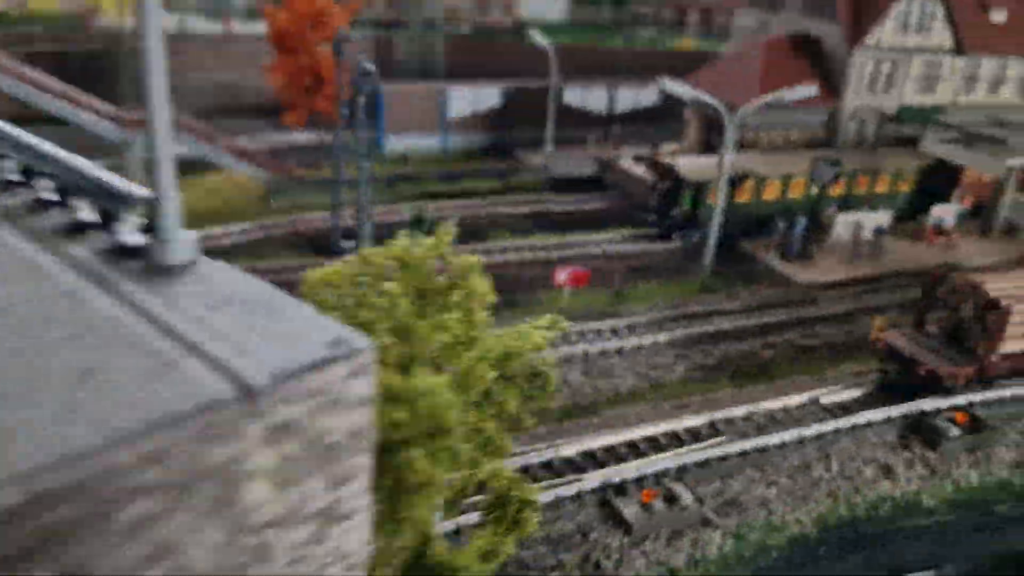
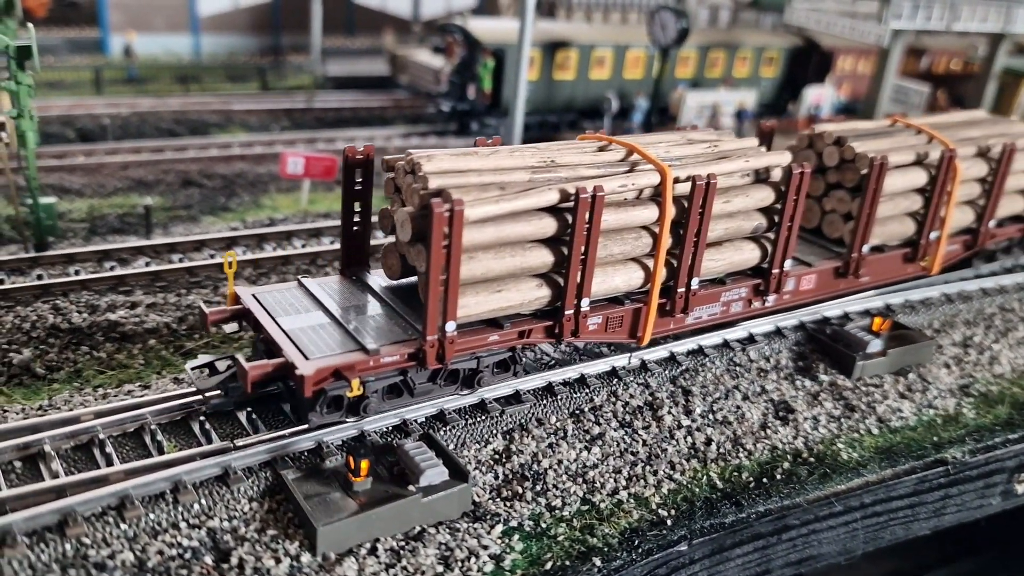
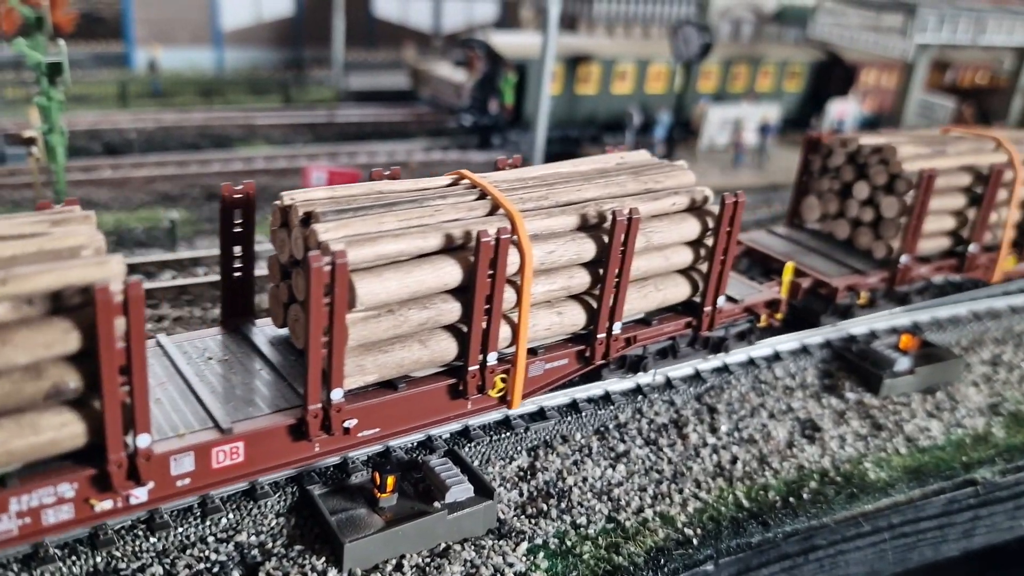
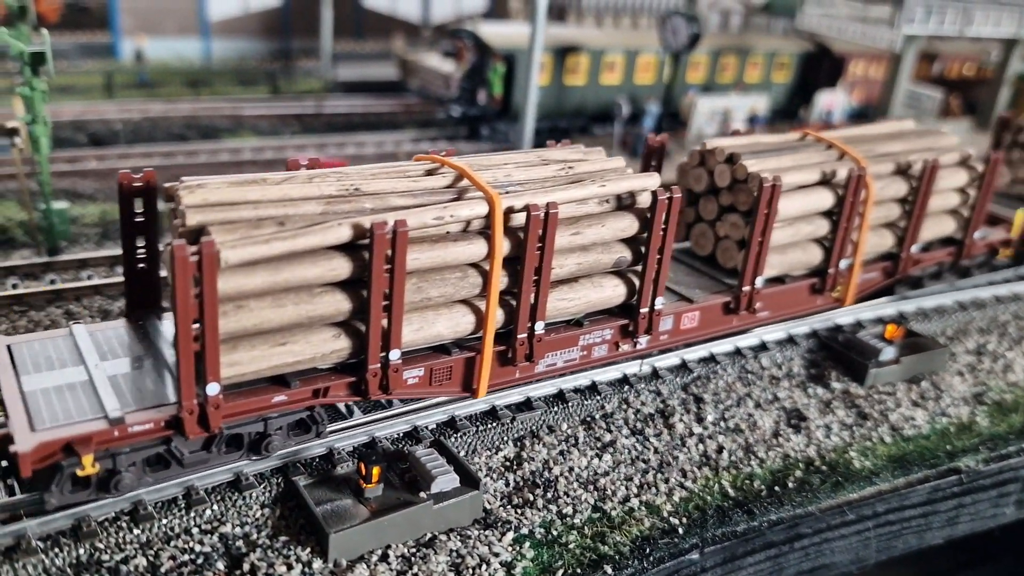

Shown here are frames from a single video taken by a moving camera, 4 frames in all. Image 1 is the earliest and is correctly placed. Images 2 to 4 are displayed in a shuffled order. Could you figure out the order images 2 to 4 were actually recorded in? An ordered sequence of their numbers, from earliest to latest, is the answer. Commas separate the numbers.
2, 4, 3
